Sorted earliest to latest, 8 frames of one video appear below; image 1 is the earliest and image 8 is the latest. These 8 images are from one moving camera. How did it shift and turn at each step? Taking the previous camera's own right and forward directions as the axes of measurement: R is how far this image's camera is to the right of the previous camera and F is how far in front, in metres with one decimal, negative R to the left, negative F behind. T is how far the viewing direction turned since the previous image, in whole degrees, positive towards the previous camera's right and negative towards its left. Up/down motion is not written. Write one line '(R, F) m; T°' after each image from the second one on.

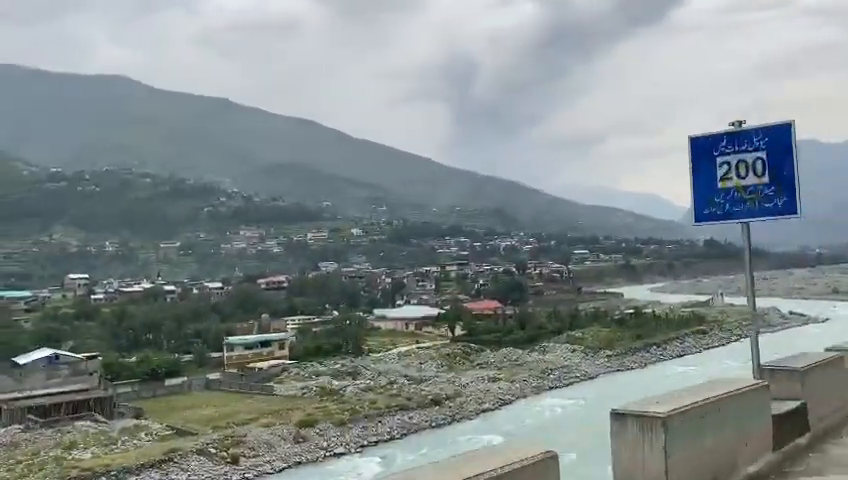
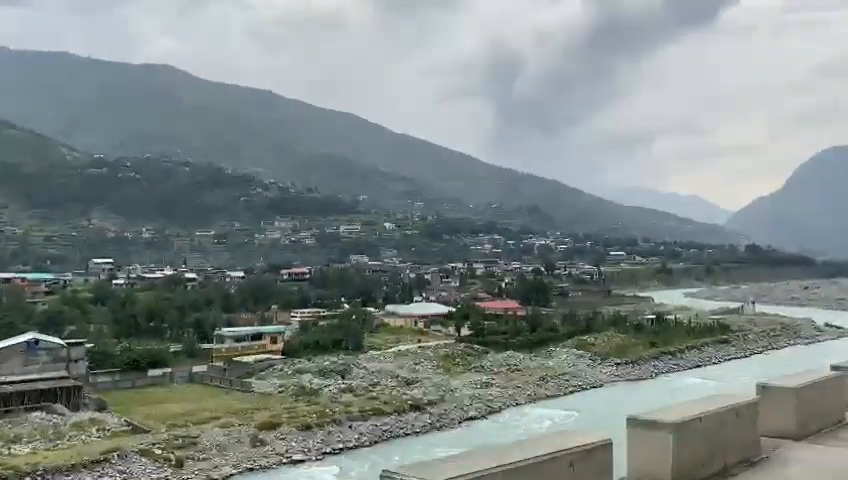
(+1.5, +1.5) m; -3°
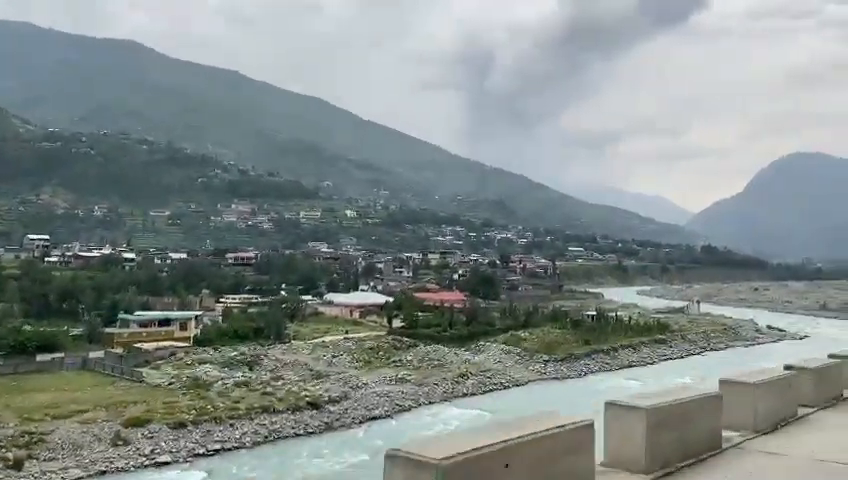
(+1.5, +1.5) m; +3°
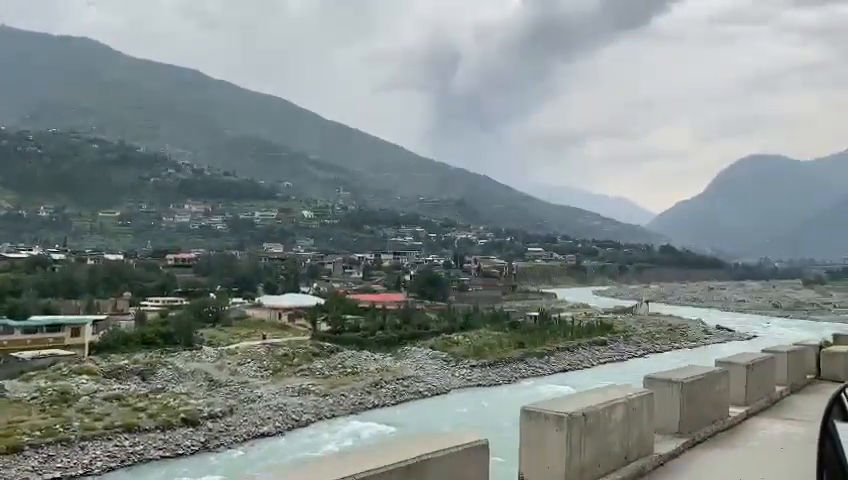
(+1.6, +2.0) m; +3°
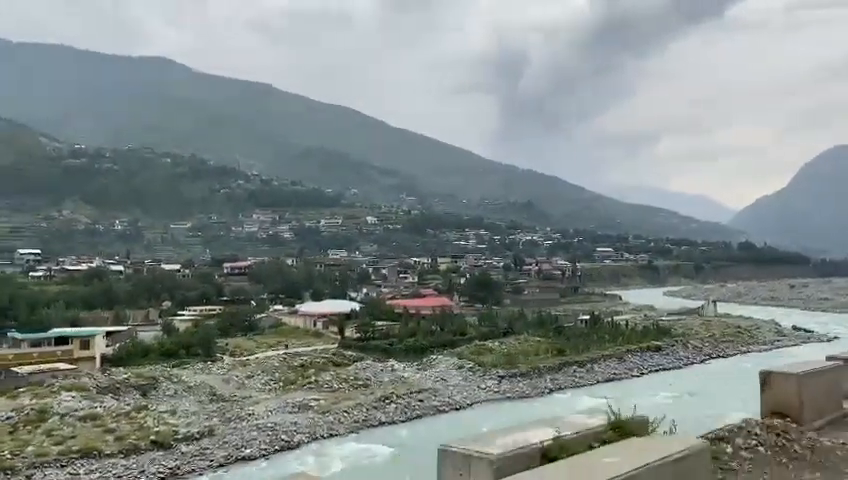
(+1.6, +2.1) m; -6°
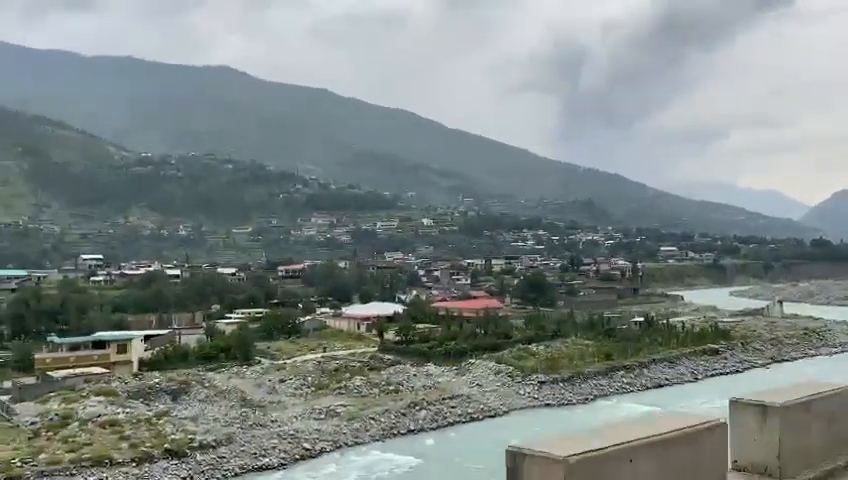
(+0.7, +0.9) m; -5°
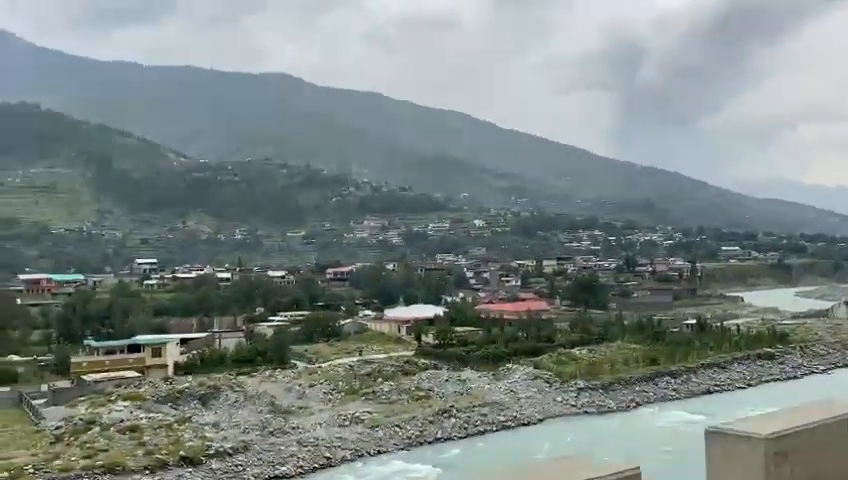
(+0.7, +0.7) m; -4°
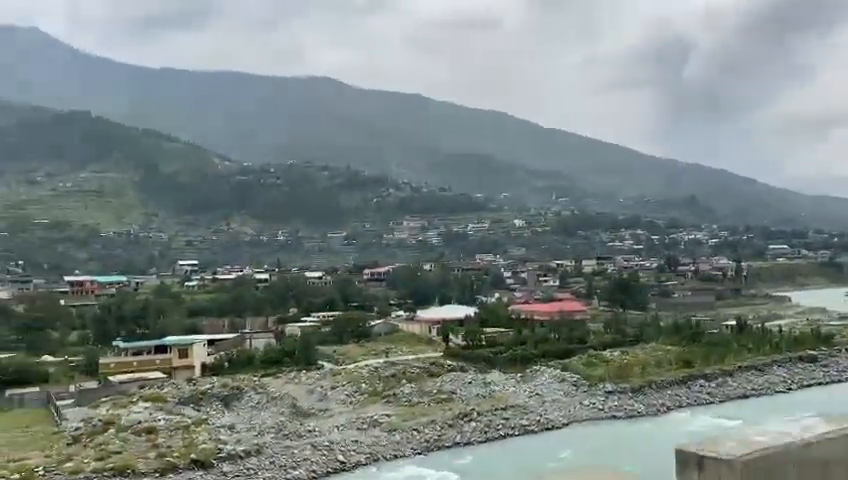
(+0.5, +0.4) m; -3°
